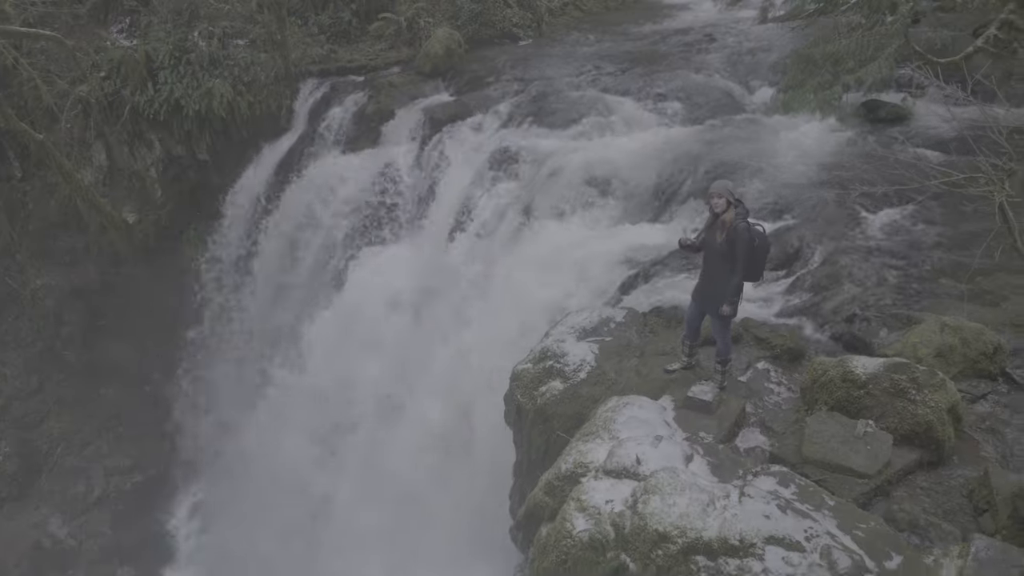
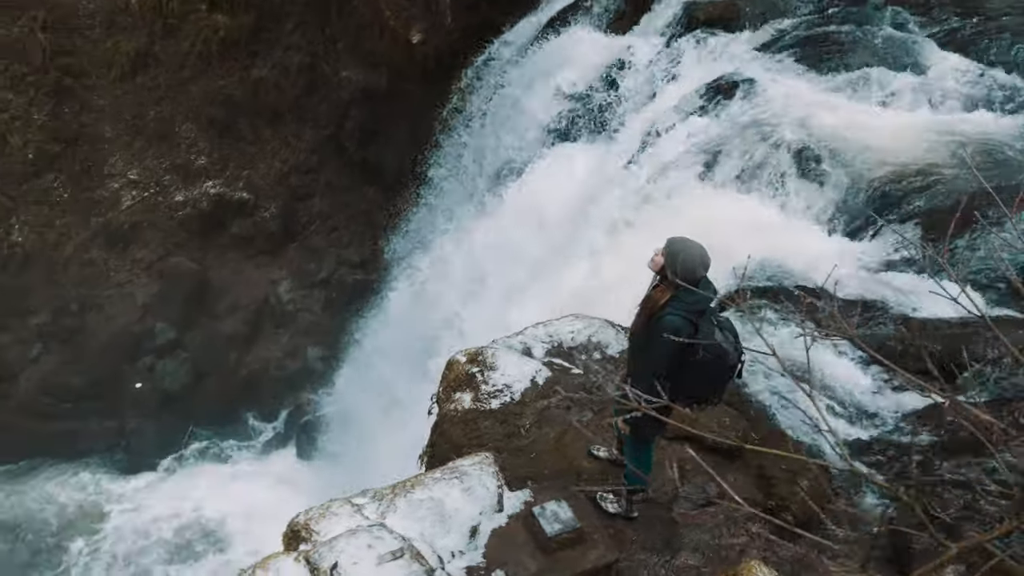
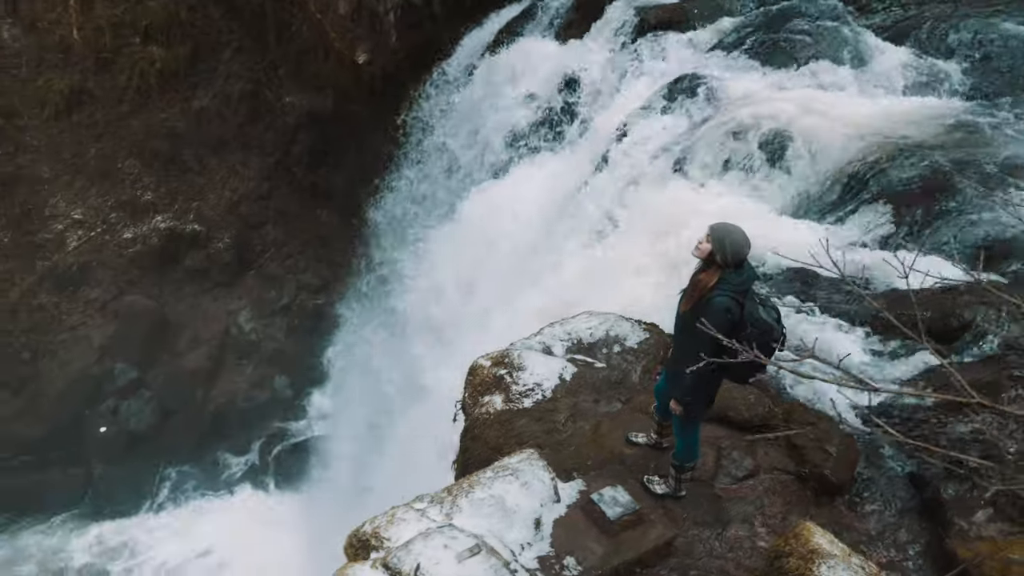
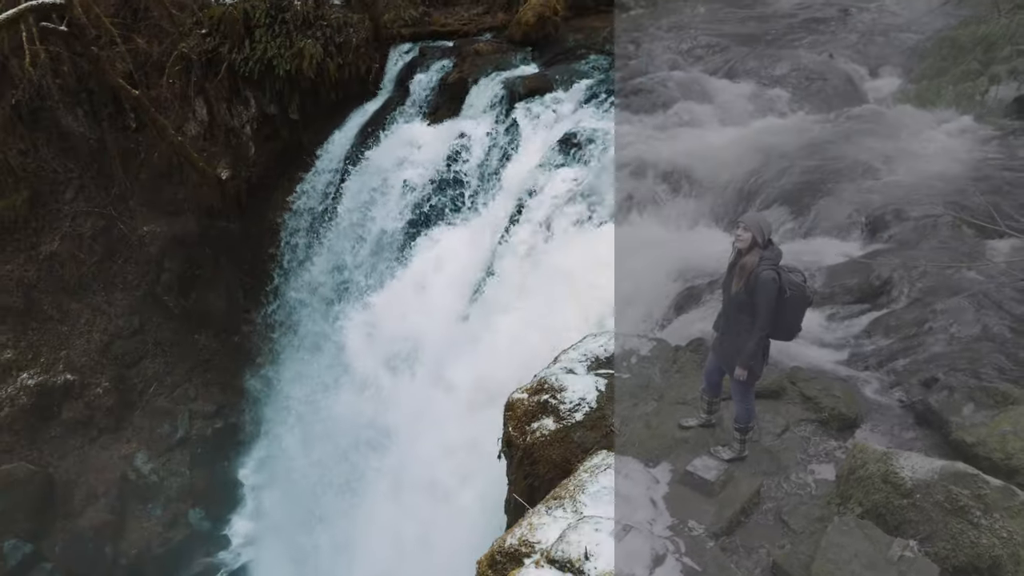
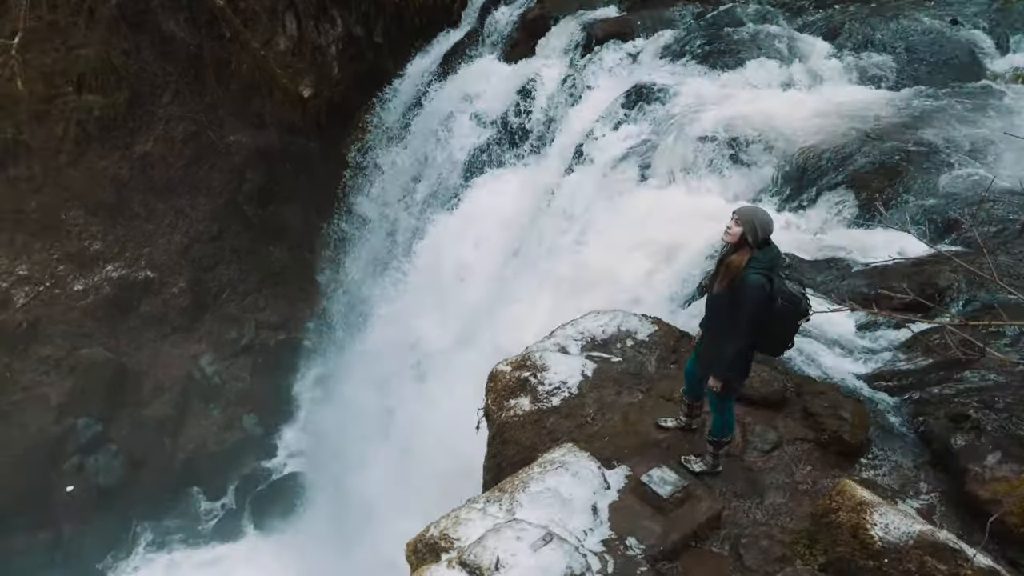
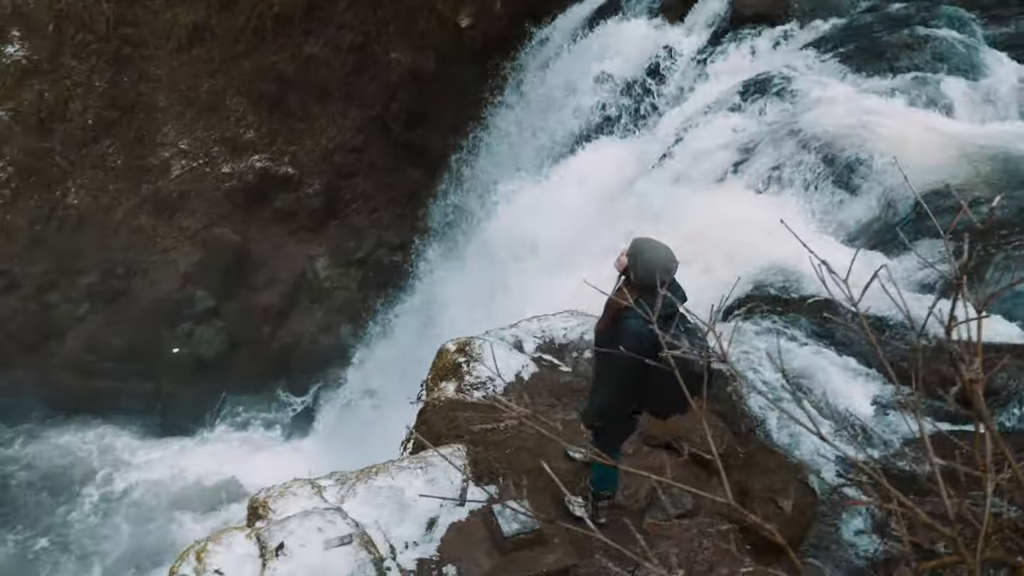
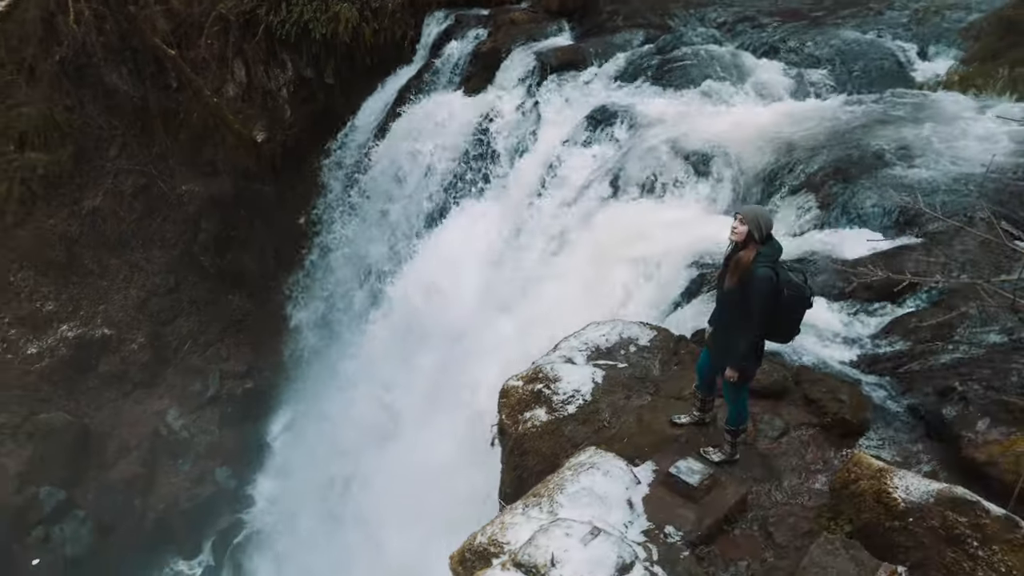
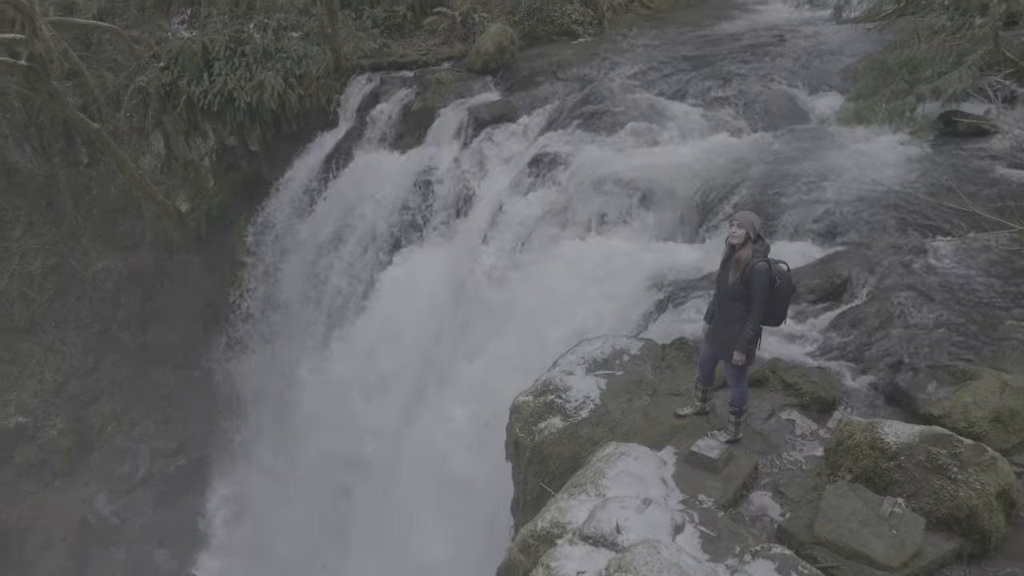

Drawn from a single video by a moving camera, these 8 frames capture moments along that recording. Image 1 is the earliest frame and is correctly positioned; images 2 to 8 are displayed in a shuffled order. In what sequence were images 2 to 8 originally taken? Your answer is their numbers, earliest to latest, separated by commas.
8, 4, 7, 5, 3, 2, 6
